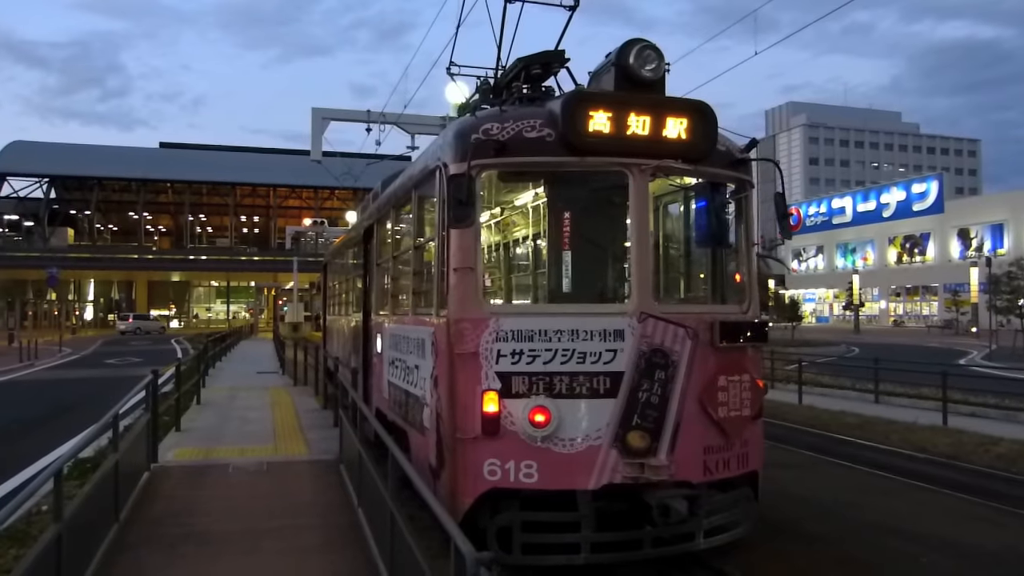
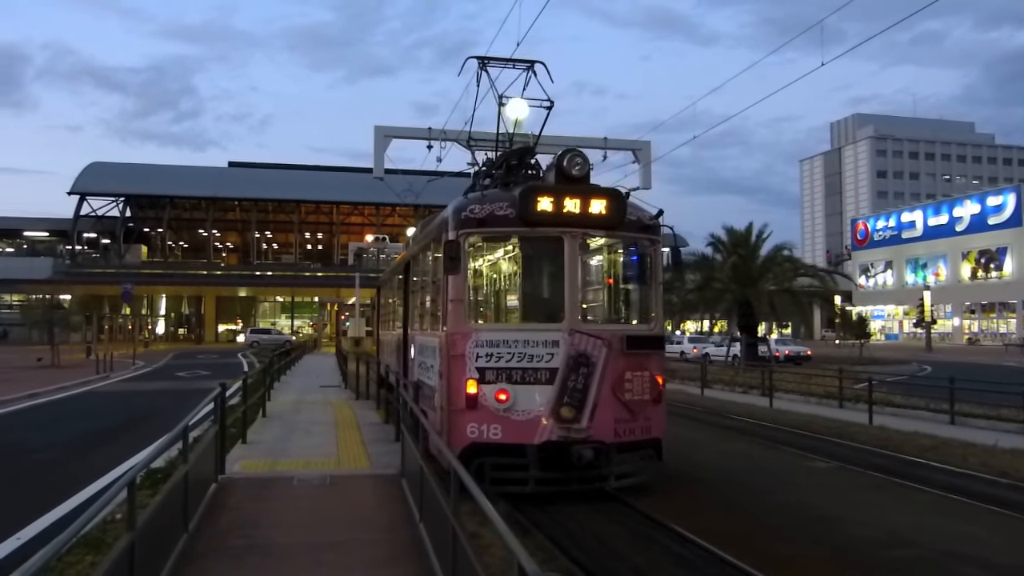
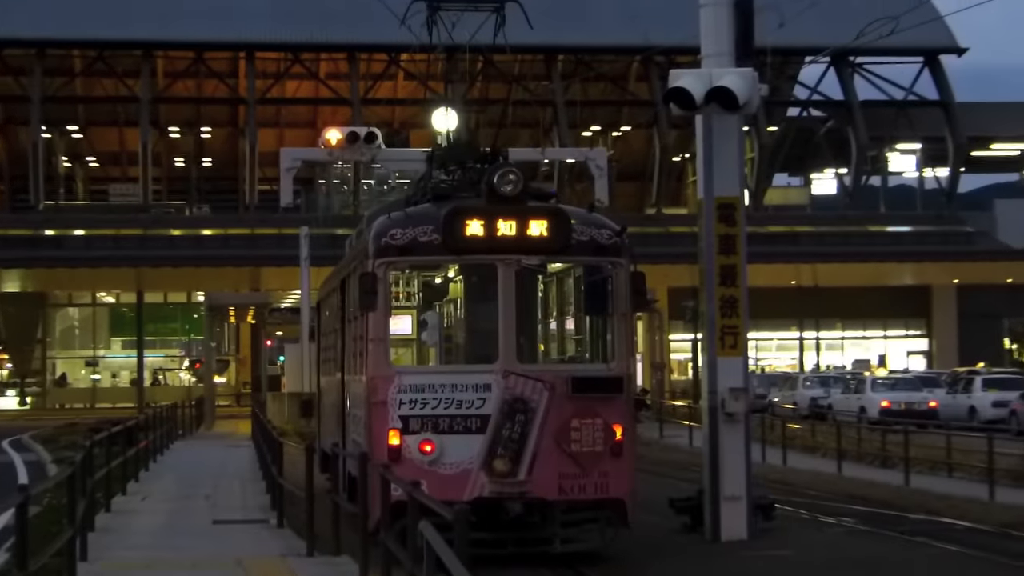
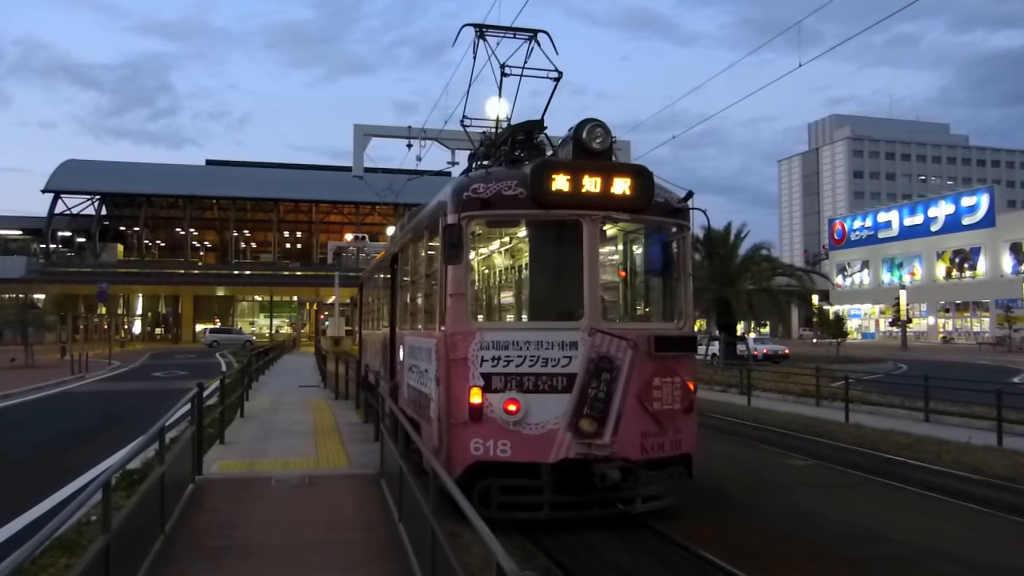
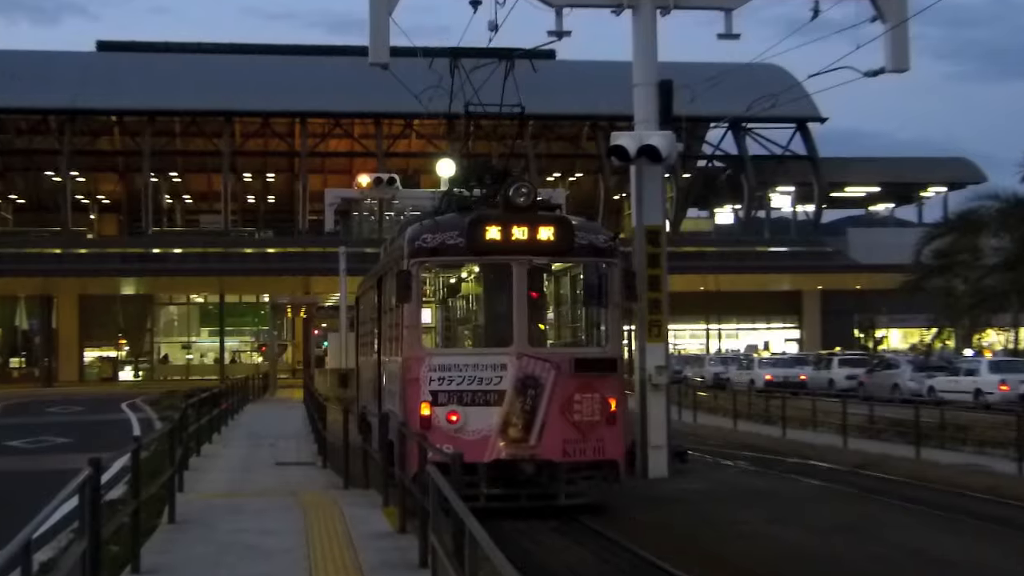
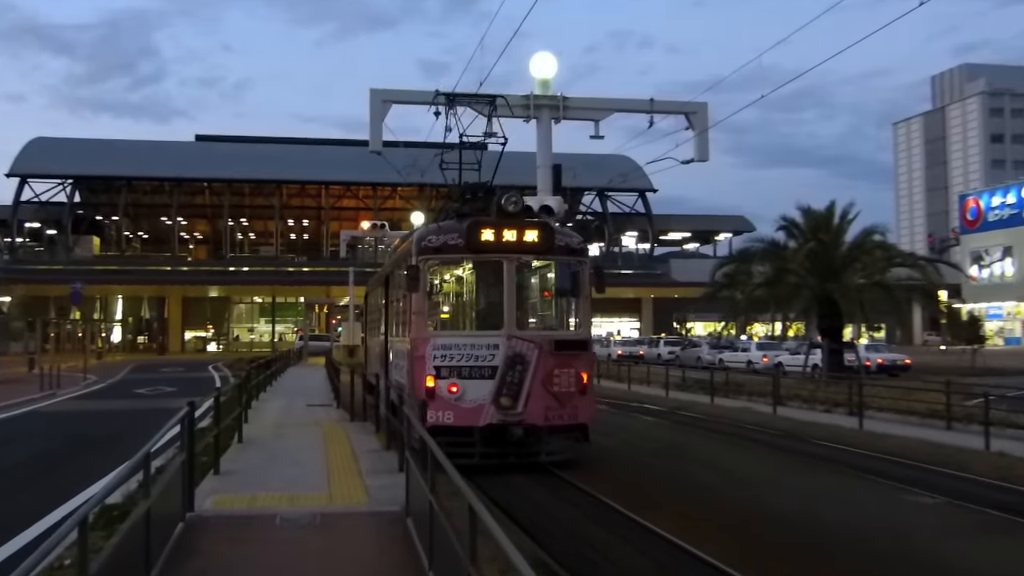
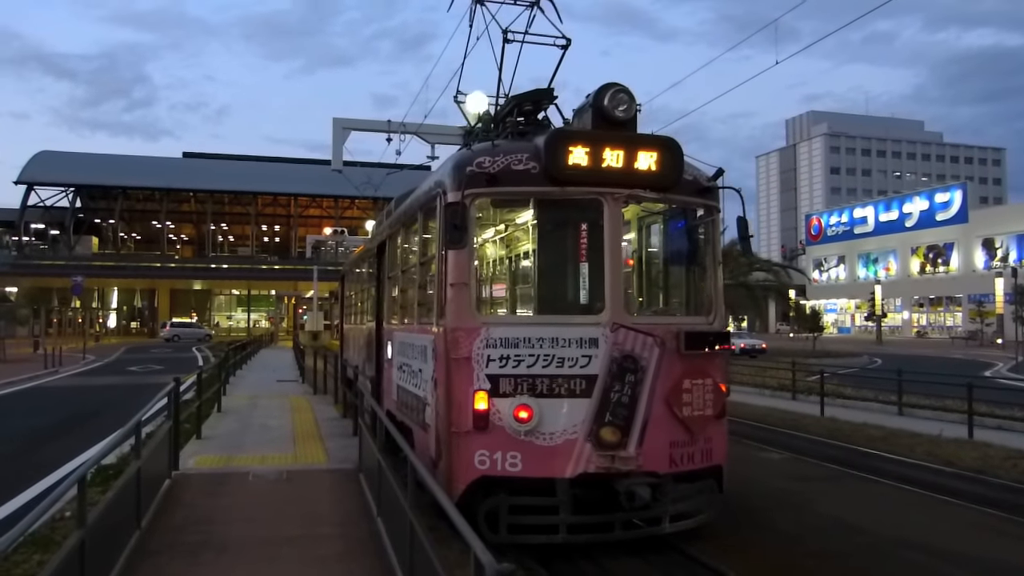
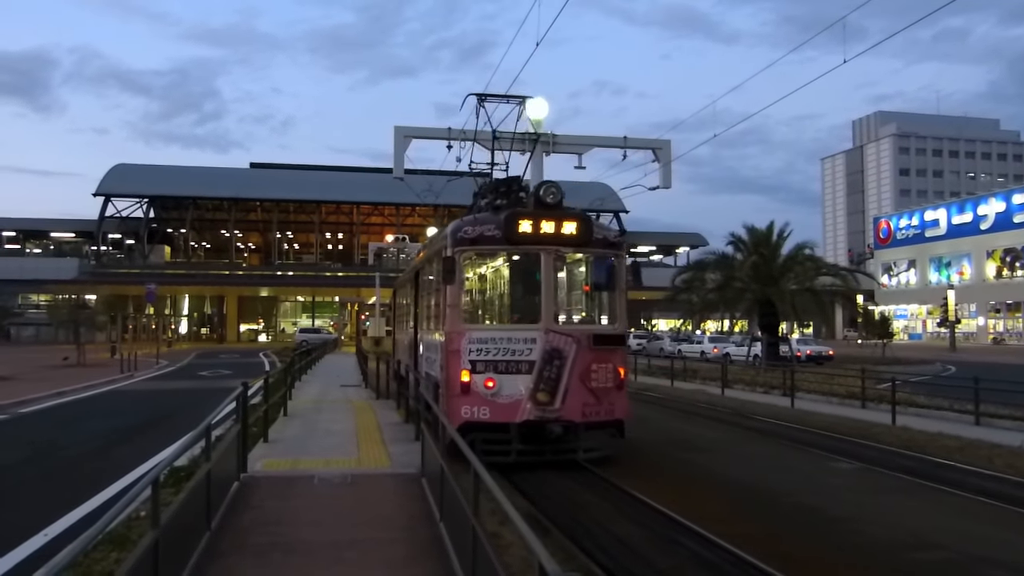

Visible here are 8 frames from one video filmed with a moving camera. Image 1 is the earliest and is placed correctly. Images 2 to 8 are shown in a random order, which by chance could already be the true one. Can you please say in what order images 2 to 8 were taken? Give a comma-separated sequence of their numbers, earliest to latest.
7, 4, 2, 8, 6, 5, 3
